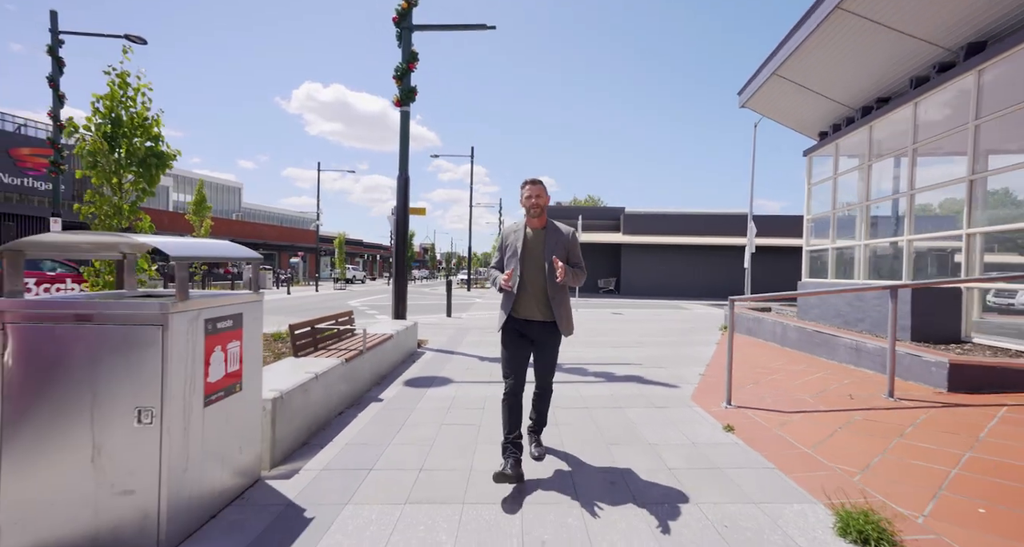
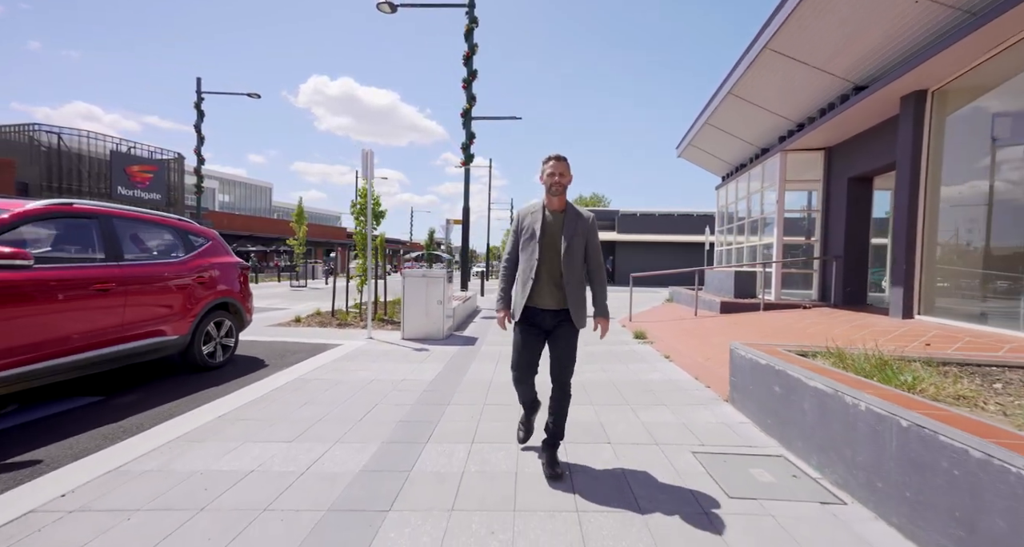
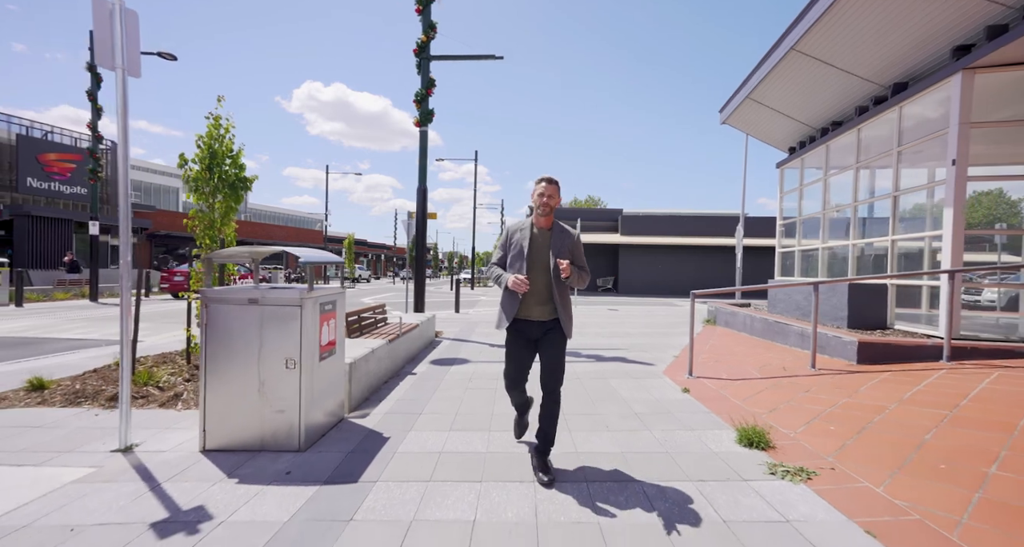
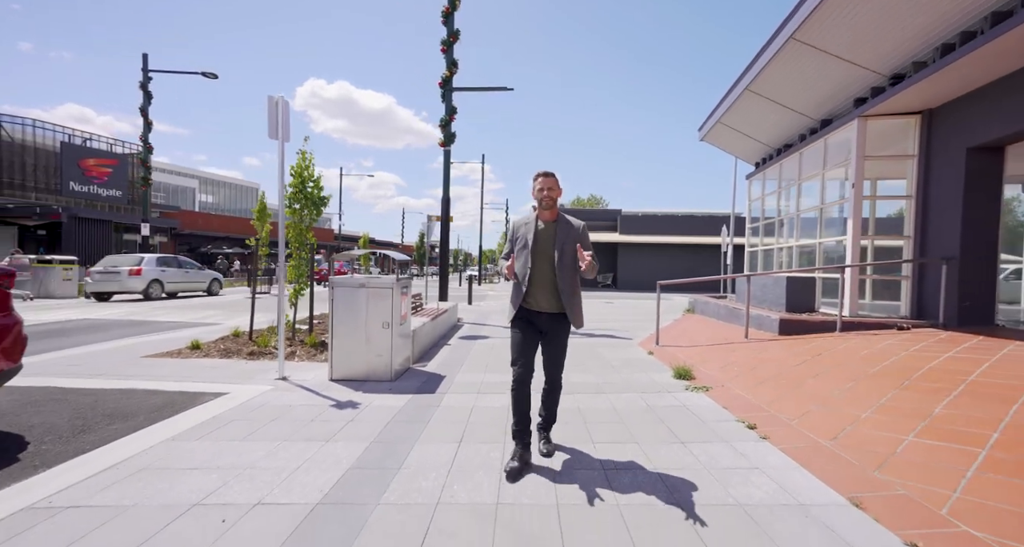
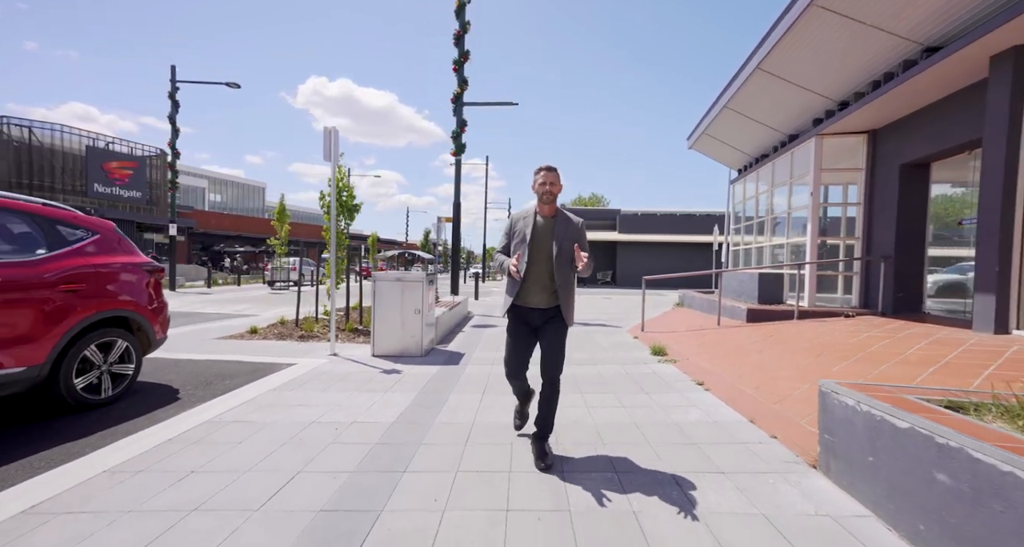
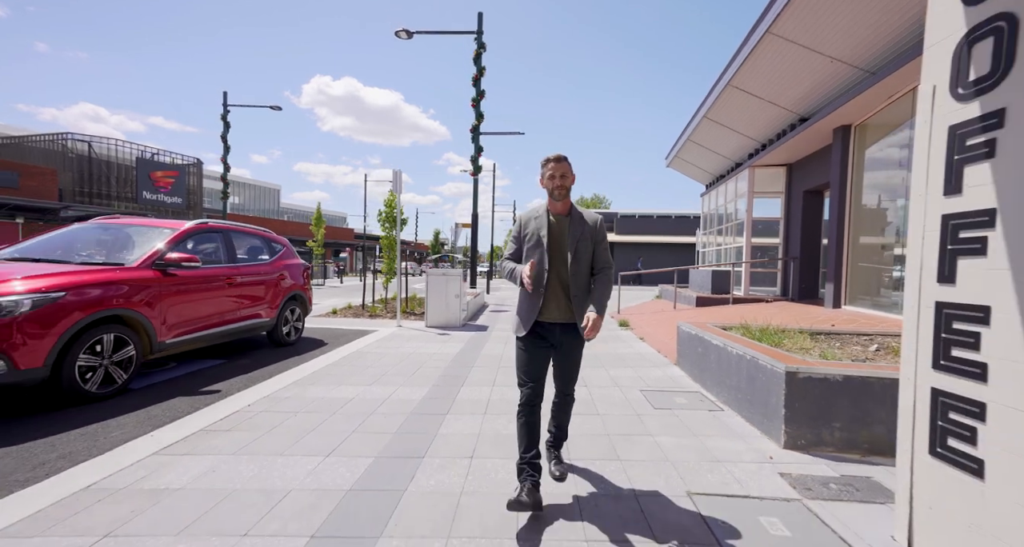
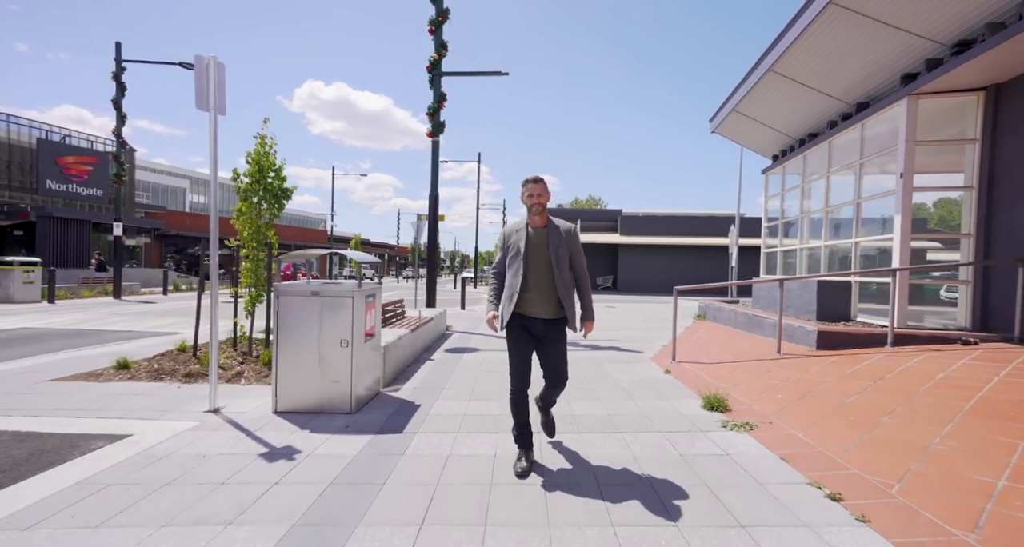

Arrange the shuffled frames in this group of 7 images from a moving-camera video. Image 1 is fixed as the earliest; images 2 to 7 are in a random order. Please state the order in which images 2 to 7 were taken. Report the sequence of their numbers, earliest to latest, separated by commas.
3, 7, 4, 5, 2, 6
